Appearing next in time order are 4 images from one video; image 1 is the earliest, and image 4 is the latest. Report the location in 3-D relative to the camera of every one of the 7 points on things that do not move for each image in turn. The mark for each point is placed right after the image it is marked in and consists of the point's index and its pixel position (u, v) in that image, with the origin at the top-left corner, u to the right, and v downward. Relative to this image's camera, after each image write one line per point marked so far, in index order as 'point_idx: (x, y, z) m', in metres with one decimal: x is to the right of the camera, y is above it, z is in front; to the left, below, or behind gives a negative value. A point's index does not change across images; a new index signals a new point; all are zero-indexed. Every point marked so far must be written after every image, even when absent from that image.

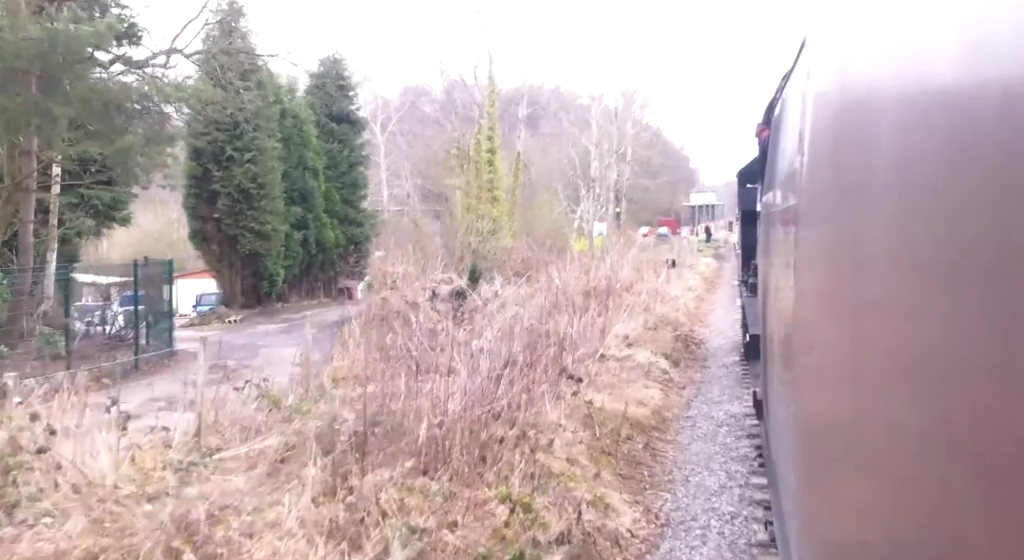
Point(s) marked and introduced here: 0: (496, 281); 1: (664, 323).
0: (-0.3, -0.1, +18.8) m
1: (+2.8, -0.8, +16.3) m
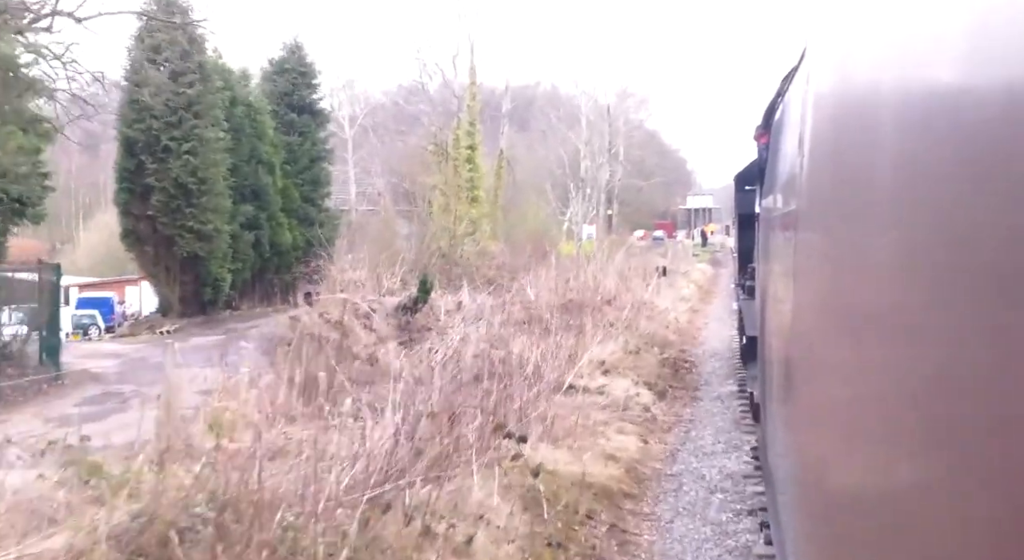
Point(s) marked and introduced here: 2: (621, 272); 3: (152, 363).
0: (-0.9, -0.3, +16.7) m
1: (+2.2, -1.0, +14.1) m
2: (+2.4, +0.2, +19.6) m
3: (-5.6, -1.3, +13.9) m
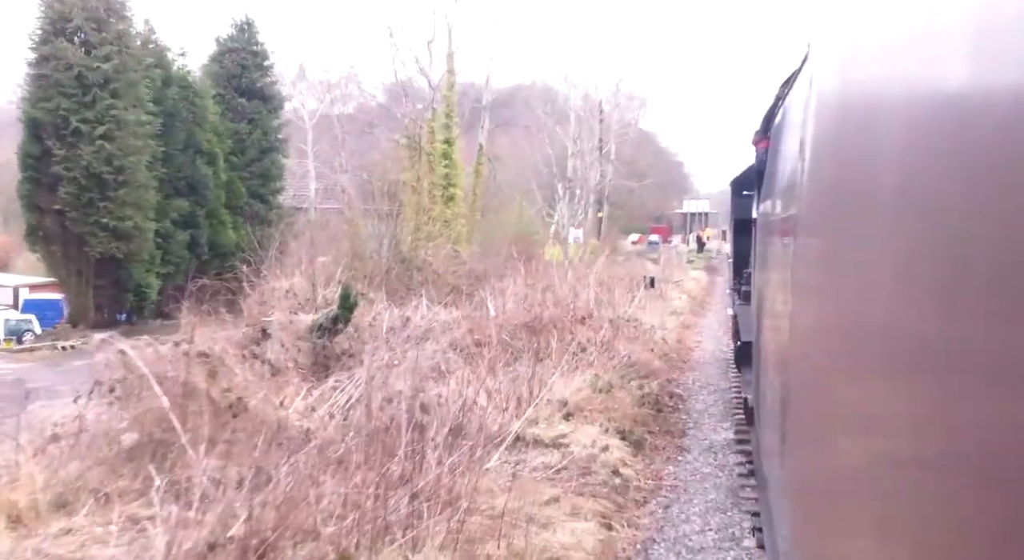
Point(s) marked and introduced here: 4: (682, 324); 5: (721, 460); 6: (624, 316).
0: (-1.6, -0.5, +14.3) m
1: (+1.6, -1.2, +11.7) m
2: (+1.7, -0.1, +17.3) m
3: (-6.2, -1.4, +11.5) m
4: (+3.7, -1.0, +19.8) m
5: (+2.0, -1.7, +8.7) m
6: (+1.8, -0.6, +15.1) m
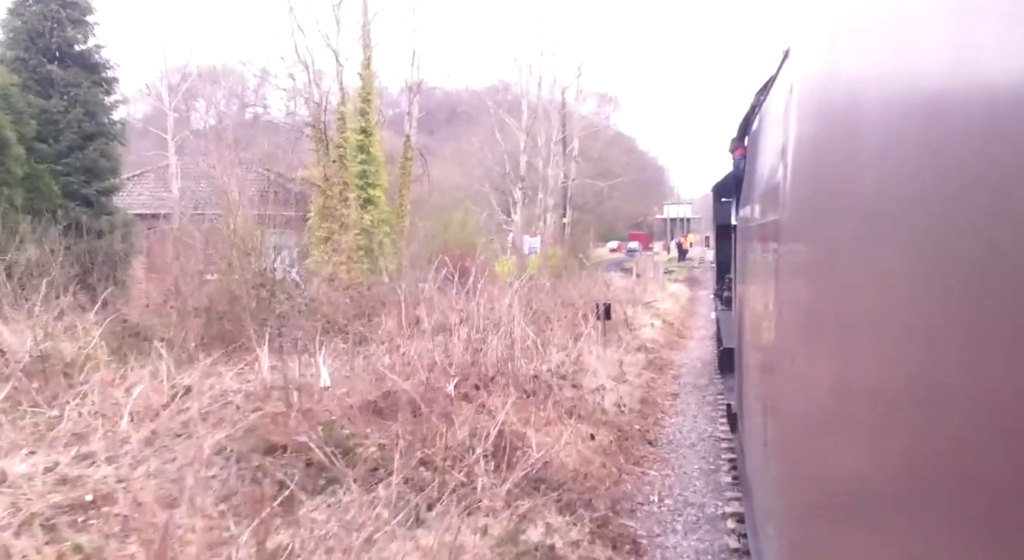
0: (-2.9, -0.9, +9.0) m
1: (+0.2, -1.6, +6.5) m
2: (+0.3, -0.5, +12.1) m
3: (-7.5, -1.8, +6.1) m
4: (+2.3, -1.4, +14.6) m
5: (+0.8, -2.1, +3.5) m
6: (+0.5, -1.0, +9.8) m
